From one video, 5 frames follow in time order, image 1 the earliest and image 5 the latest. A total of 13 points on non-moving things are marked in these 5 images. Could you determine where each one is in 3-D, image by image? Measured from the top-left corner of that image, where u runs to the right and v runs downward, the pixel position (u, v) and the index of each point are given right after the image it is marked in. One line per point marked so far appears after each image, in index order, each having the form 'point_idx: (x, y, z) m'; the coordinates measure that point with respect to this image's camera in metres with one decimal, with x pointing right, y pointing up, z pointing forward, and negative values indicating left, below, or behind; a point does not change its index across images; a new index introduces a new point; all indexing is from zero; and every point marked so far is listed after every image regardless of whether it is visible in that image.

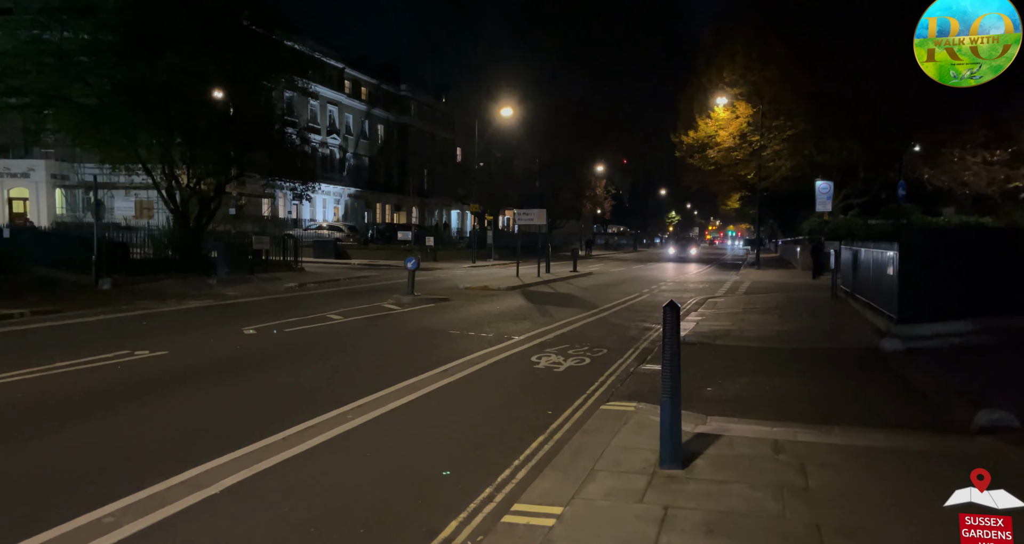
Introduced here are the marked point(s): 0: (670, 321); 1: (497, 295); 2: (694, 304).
0: (+1.2, -0.4, +5.0) m
1: (-0.5, -0.7, +19.5) m
2: (+5.3, -0.9, +18.9) m
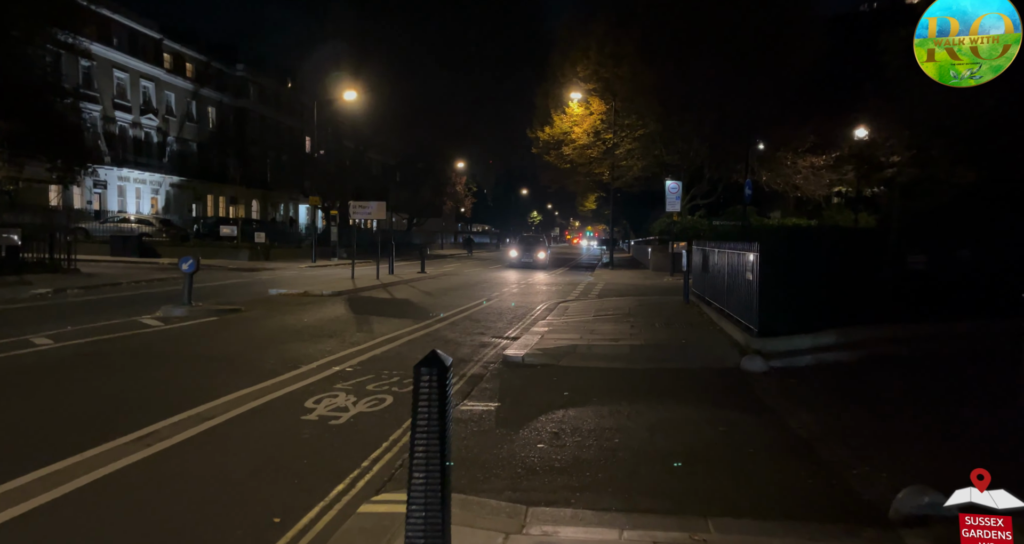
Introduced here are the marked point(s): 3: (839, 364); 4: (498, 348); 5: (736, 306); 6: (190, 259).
0: (-0.3, -0.5, +2.5) m
1: (-5.1, -0.8, +16.3) m
2: (+0.8, -1.0, +16.9) m
3: (+4.7, -1.3, +9.3) m
4: (-0.2, -1.3, +11.2) m
5: (+4.3, -0.6, +12.3) m
6: (-6.2, +0.2, +12.5) m
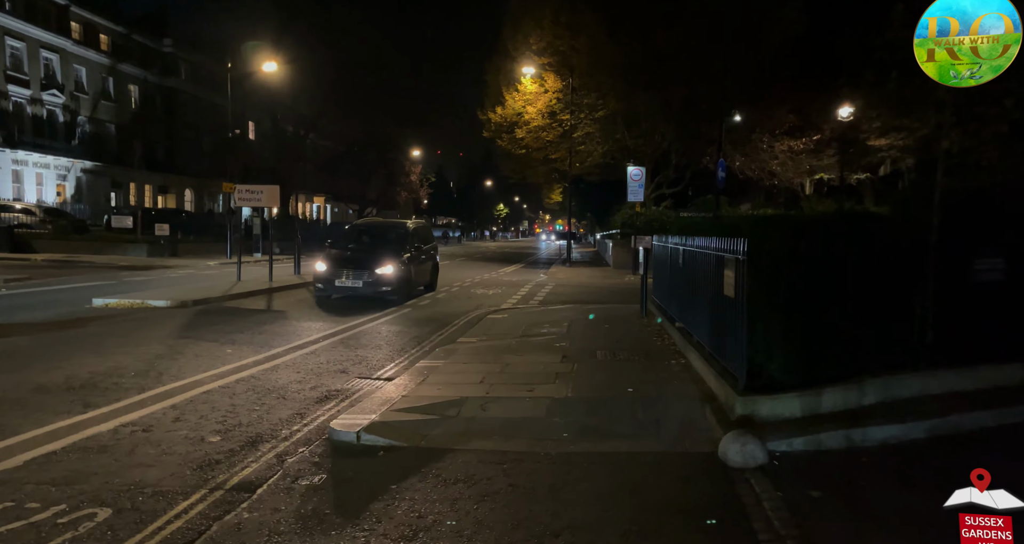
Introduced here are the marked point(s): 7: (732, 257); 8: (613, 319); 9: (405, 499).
0: (-1.6, -0.7, -1.6) m
1: (-6.9, -0.9, +11.9) m
2: (-1.1, -1.1, +12.8) m
3: (+3.1, -1.5, +5.4) m
4: (-1.9, -1.5, +7.0) m
5: (+2.6, -0.8, +8.3) m
6: (-7.9, +0.1, +8.1) m
7: (+2.5, +0.2, +7.3) m
8: (+2.1, -1.0, +13.2) m
9: (-0.8, -1.8, +5.1) m
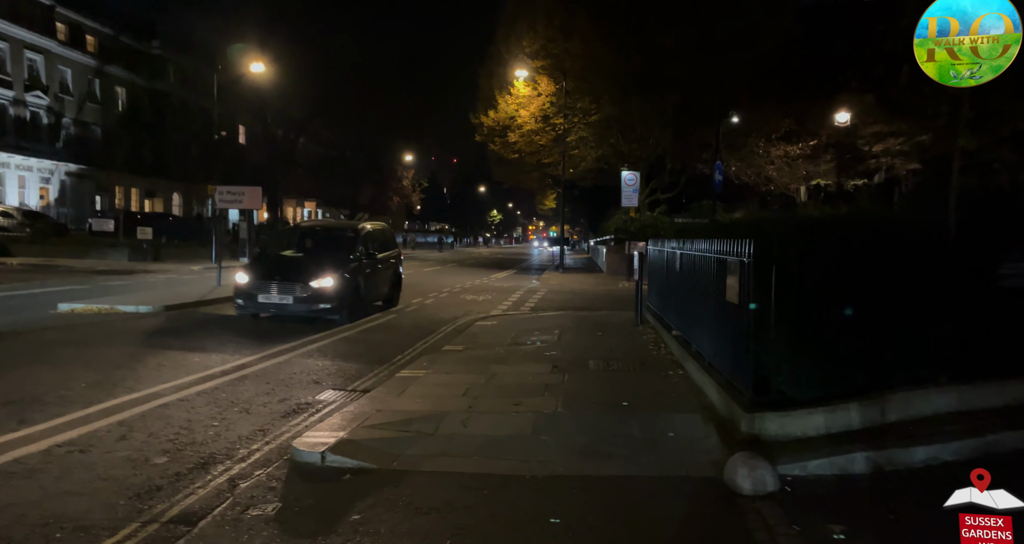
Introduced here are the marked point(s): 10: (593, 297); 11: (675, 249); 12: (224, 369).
0: (-1.6, -0.7, -2.2) m
1: (-7.1, -0.9, +11.2) m
2: (-1.3, -1.2, +12.2) m
3: (+3.0, -1.5, +4.8) m
4: (-2.0, -1.5, +6.4) m
5: (+2.4, -0.8, +7.7) m
6: (-8.1, +0.1, +7.4) m
7: (+2.3, +0.1, +6.8) m
8: (+1.9, -1.1, +12.6) m
9: (-0.9, -1.8, +4.5) m
10: (+2.4, -0.8, +19.6) m
11: (+2.7, +0.4, +10.8) m
12: (-3.8, -1.3, +8.9) m
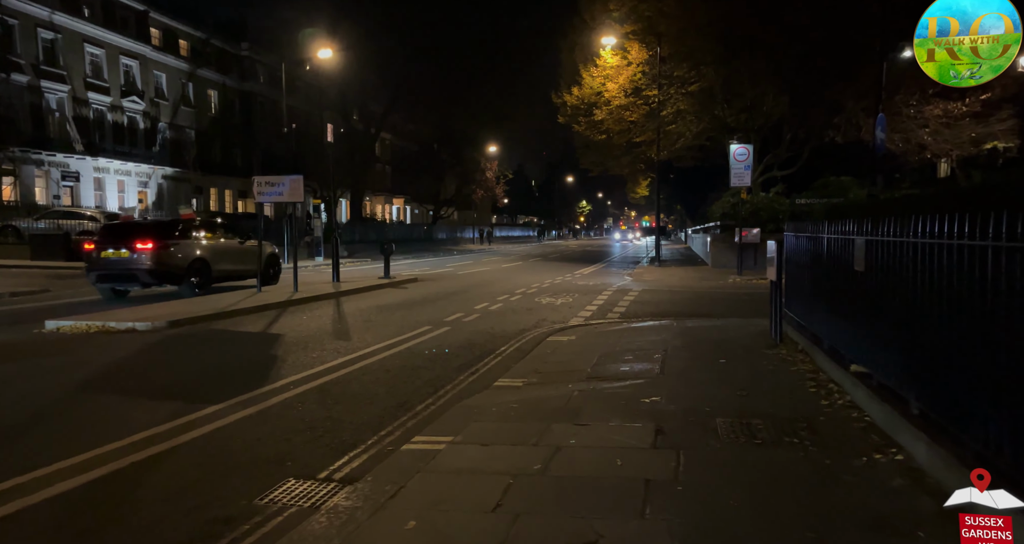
0: (-2.6, -0.9, -5.3) m
1: (-6.1, -1.1, +8.8) m
2: (-0.1, -1.2, +8.9) m
3: (+3.1, -1.6, +1.0) m
4: (-1.7, -1.6, +3.3) m
5: (+2.9, -0.8, +4.0) m
6: (-7.6, -0.1, +5.2) m
7: (+2.7, +0.1, +3.0) m
8: (+3.1, -1.0, +8.9) m
9: (-0.9, -1.9, +1.3) m
10: (+4.6, -0.6, +15.8) m
11: (+3.6, +0.4, +7.0) m
12: (-3.1, -1.4, +6.1) m
